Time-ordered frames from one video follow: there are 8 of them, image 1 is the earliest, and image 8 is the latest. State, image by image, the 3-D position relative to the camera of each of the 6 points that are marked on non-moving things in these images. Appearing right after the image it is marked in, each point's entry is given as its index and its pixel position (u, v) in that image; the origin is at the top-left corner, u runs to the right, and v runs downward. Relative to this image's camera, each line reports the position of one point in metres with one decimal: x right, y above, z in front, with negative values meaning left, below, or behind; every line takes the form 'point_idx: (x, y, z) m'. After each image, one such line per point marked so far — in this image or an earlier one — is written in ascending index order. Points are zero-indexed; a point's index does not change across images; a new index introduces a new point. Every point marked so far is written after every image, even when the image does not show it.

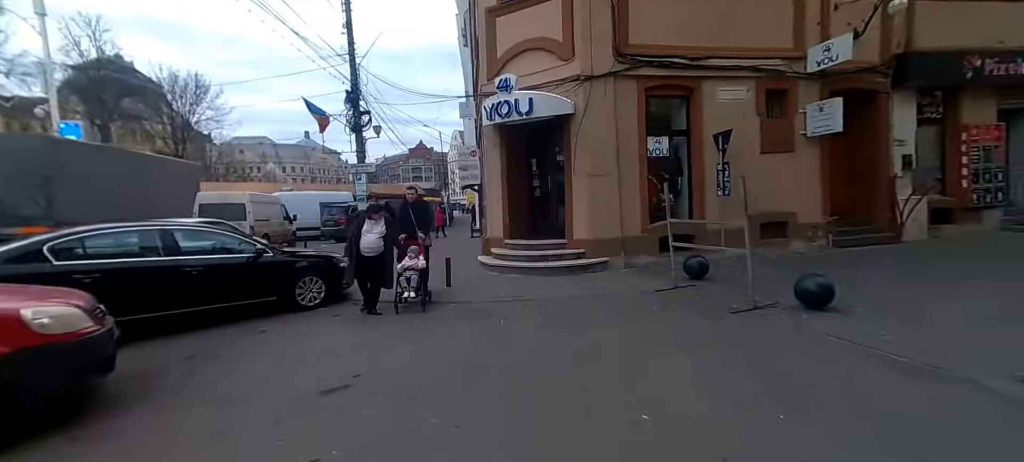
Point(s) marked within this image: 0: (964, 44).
0: (+10.7, +4.4, +10.8) m
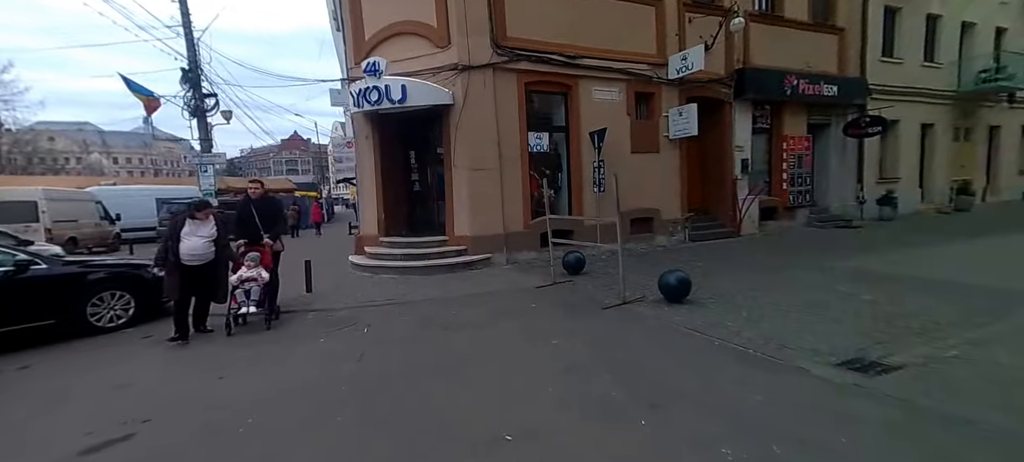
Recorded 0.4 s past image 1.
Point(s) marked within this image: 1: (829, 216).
0: (+7.5, +4.6, +12.7) m
1: (+9.9, +0.6, +14.1) m
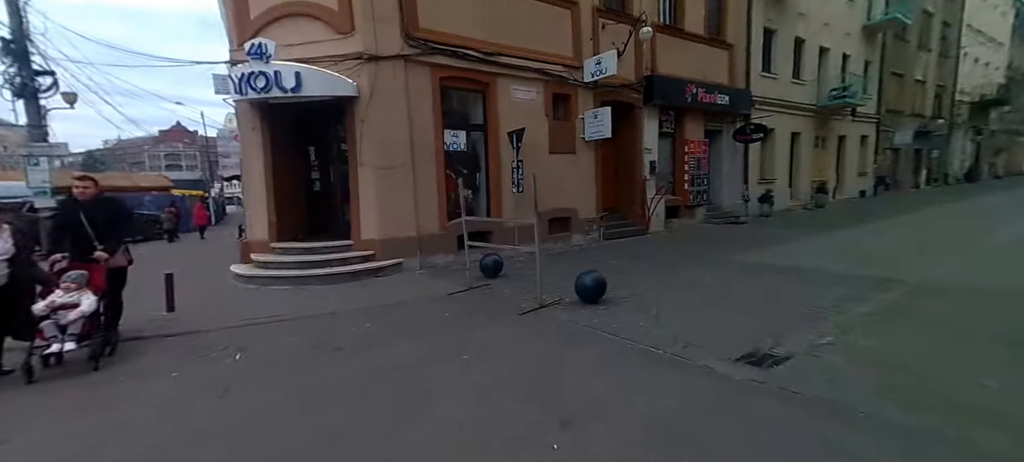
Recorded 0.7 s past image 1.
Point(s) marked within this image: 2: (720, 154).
0: (+5.1, +4.6, +13.4) m
1: (+7.1, +0.6, +15.2) m
2: (+7.1, +2.6, +15.5) m
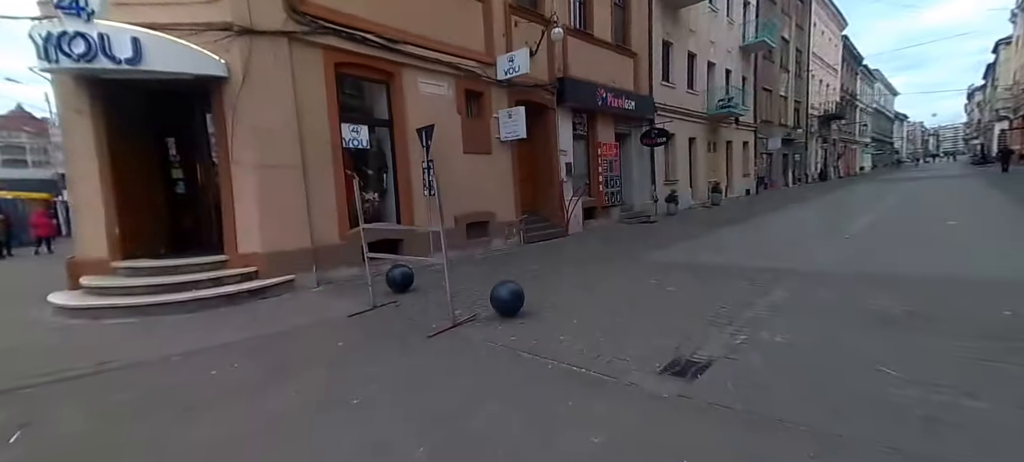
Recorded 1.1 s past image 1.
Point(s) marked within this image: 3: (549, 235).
0: (+2.5, +4.6, +13.4) m
1: (+4.2, +0.6, +15.6) m
2: (+4.1, +2.6, +15.9) m
3: (+1.0, -0.1, +11.8) m
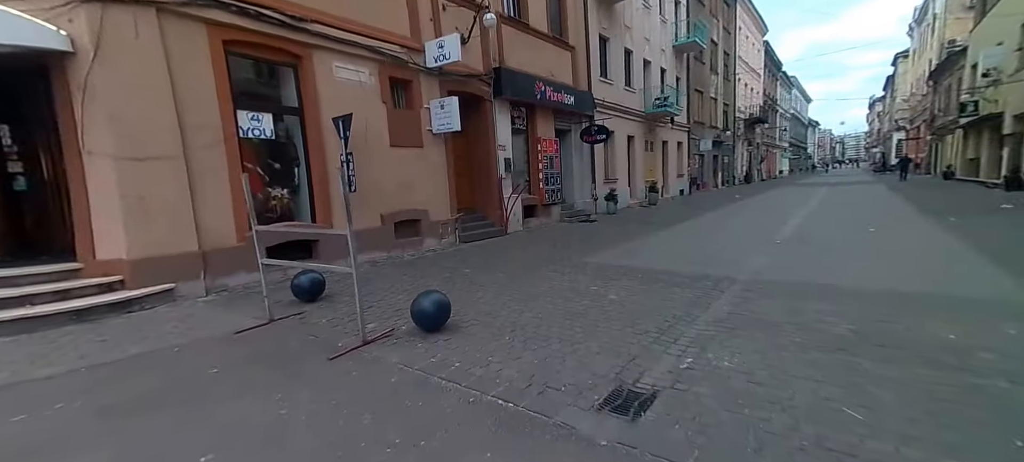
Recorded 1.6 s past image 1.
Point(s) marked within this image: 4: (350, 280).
0: (+0.7, +4.6, +12.9) m
1: (+2.1, +0.6, +15.3) m
2: (+2.0, +2.6, +15.5) m
3: (-0.6, -0.1, +11.2) m
4: (-2.4, -0.8, +6.7) m
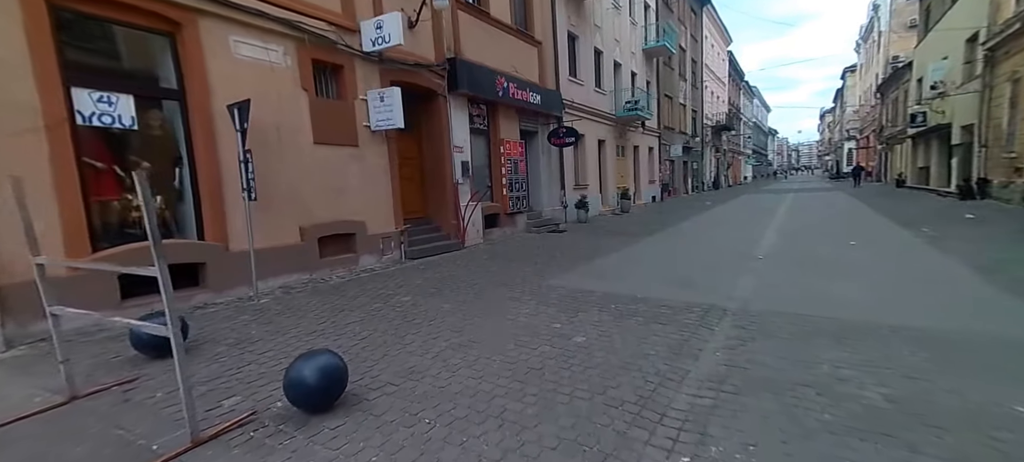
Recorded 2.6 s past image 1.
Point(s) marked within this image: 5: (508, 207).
0: (-0.4, +4.3, +11.6) m
1: (+0.9, +0.3, +14.1) m
2: (+0.8, +2.3, +14.3) m
3: (-1.6, -0.4, +9.8) m
4: (-3.1, -1.0, +5.2) m
5: (-0.1, +0.7, +12.5) m
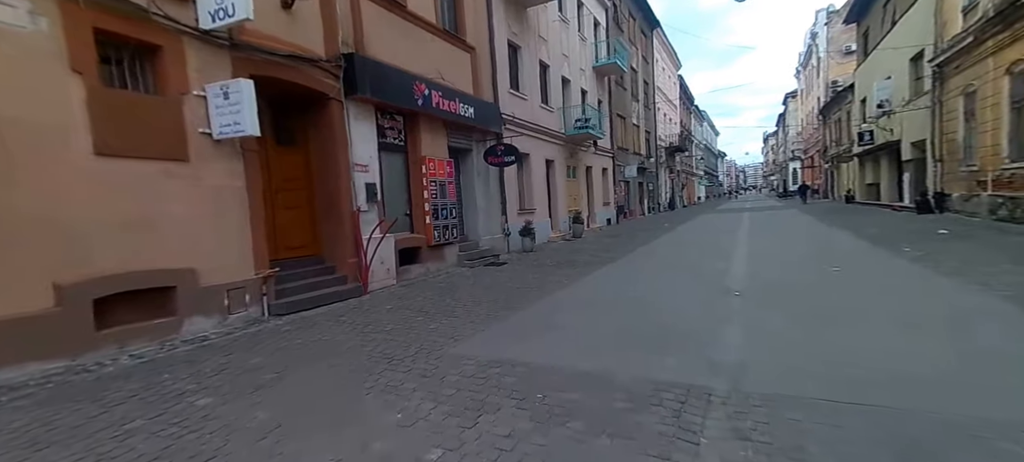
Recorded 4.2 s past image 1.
0: (-2.1, +3.5, +9.6) m
1: (-0.9, -0.6, +12.0) m
2: (-1.1, +1.4, +12.3) m
3: (-3.0, -1.1, +7.5) m
4: (-4.1, -1.5, +2.7) m
5: (-1.8, -0.2, +10.3) m
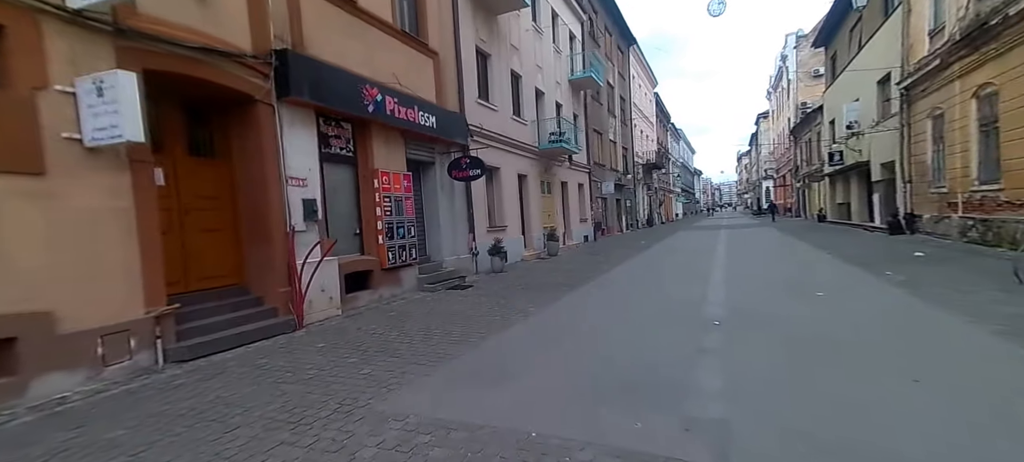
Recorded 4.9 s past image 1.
0: (-2.8, +3.1, +8.6) m
1: (-1.7, -1.1, +10.9) m
2: (-1.9, +0.9, +11.3) m
3: (-3.6, -1.4, +6.3) m
4: (-4.5, -1.7, +1.4) m
5: (-2.6, -0.6, +9.2) m
